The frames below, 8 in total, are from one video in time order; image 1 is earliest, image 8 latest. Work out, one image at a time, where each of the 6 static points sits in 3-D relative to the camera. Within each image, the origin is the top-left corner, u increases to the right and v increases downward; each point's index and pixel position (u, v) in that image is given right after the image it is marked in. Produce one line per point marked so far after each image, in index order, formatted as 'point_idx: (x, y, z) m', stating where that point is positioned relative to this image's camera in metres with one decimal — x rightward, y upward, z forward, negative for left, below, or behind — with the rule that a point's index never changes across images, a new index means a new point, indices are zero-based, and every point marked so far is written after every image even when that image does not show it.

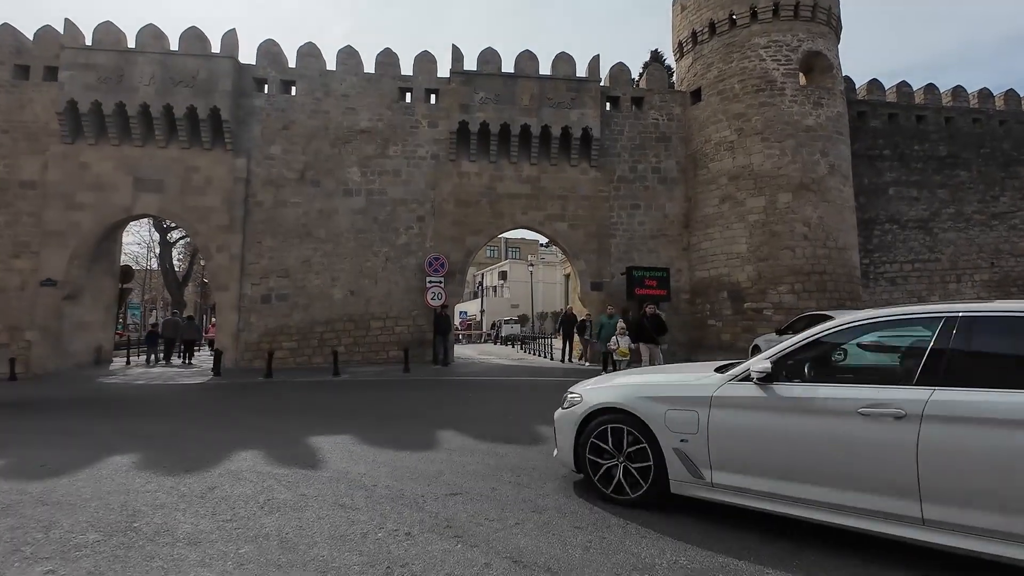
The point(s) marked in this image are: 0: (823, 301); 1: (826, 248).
0: (+9.0, -0.4, +16.0) m
1: (+9.2, +1.2, +16.2) m
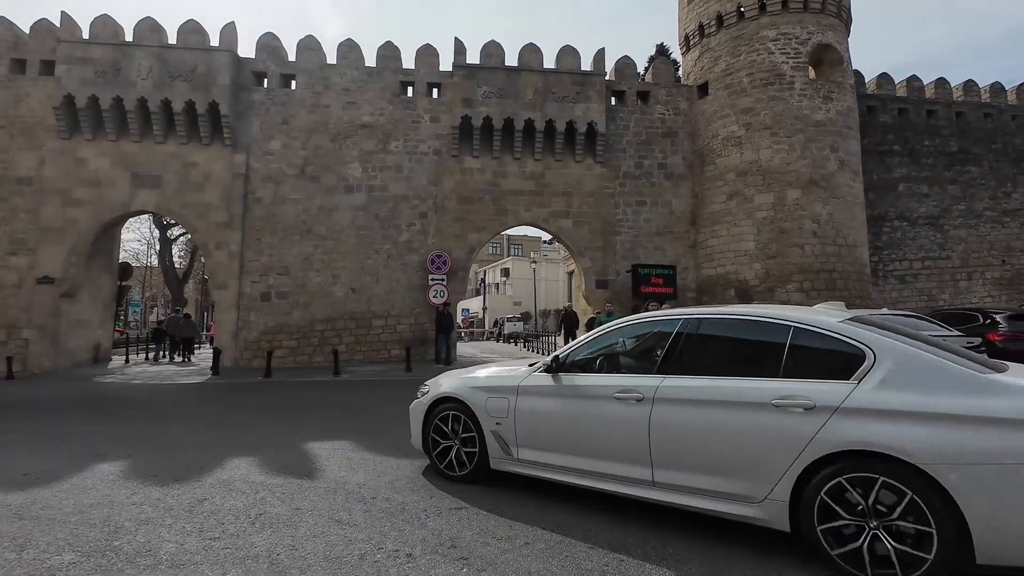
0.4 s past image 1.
0: (+9.1, -0.3, +15.7) m
1: (+9.4, +1.2, +15.9) m
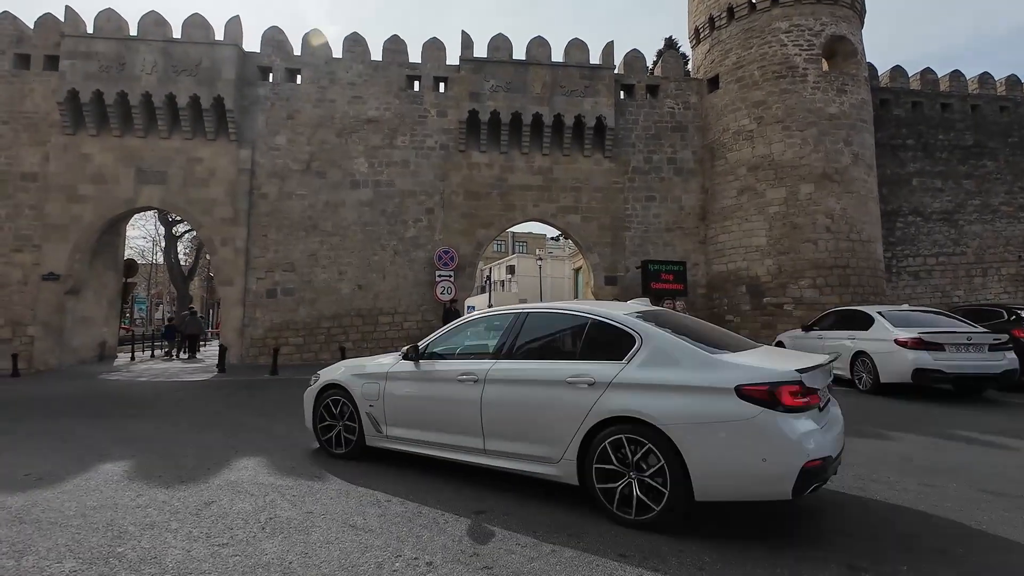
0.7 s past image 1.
0: (+9.4, -0.2, +15.4) m
1: (+9.6, +1.3, +15.6) m
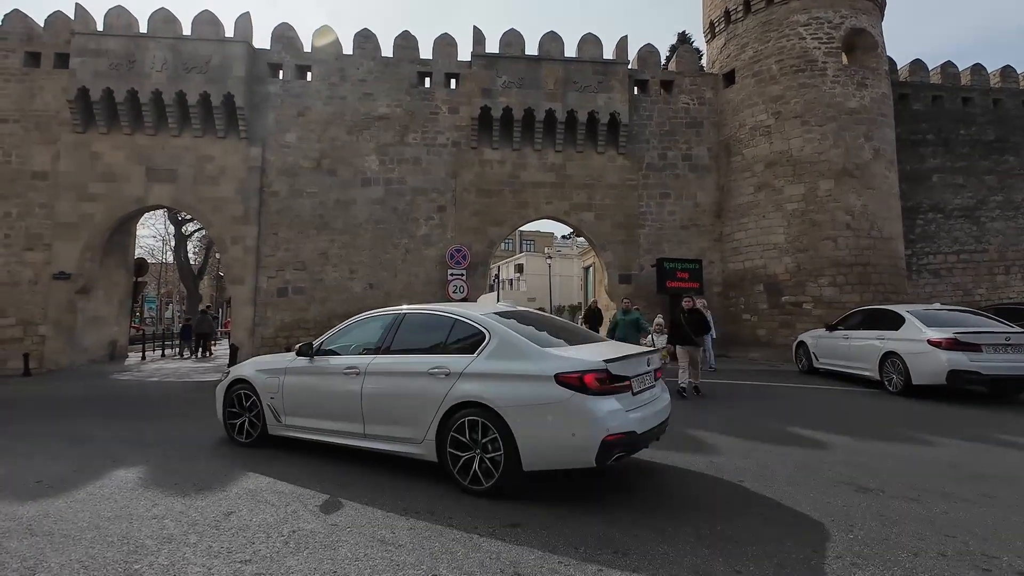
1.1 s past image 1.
0: (+9.7, -0.2, +15.1) m
1: (+10.0, +1.4, +15.3) m
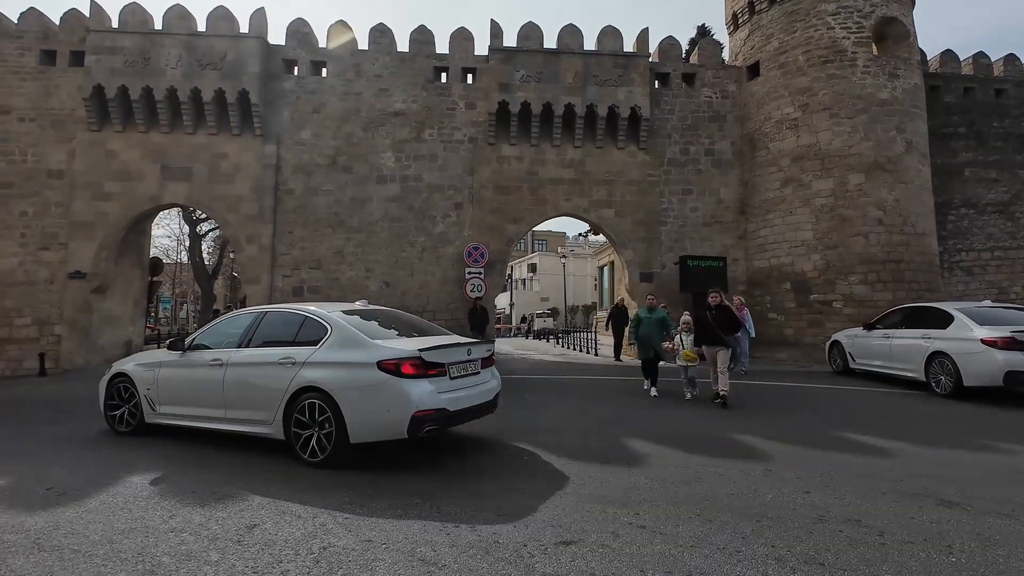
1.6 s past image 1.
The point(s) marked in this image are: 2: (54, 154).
0: (+10.3, -0.1, +14.5) m
1: (+10.5, +1.4, +14.7) m
2: (-13.2, +3.8, +15.9) m
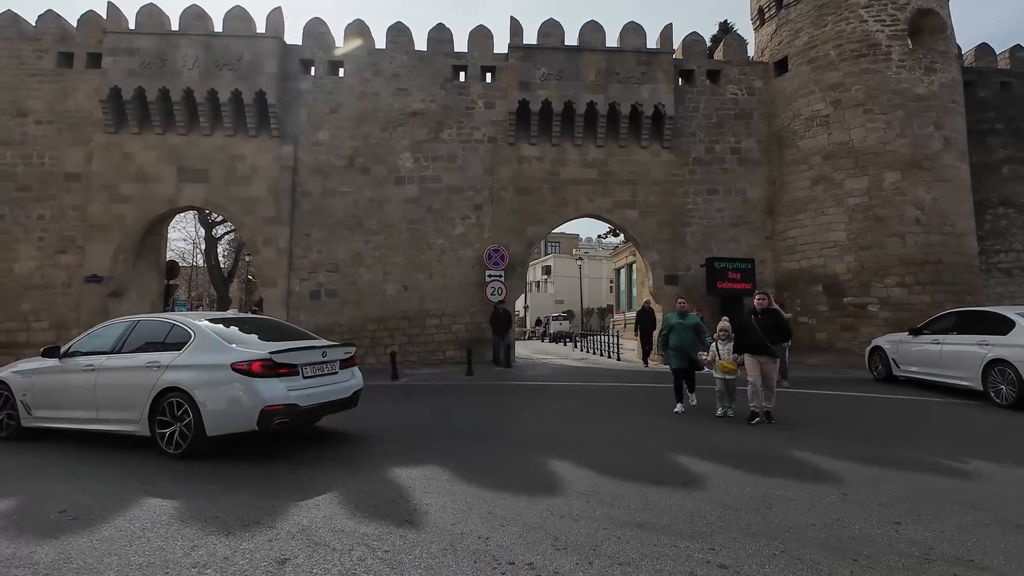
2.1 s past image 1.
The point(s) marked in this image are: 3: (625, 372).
0: (+10.8, -0.2, +13.9) m
1: (+11.0, +1.4, +14.1) m
2: (-12.6, +3.7, +15.8) m
3: (+2.7, -2.0, +12.9) m
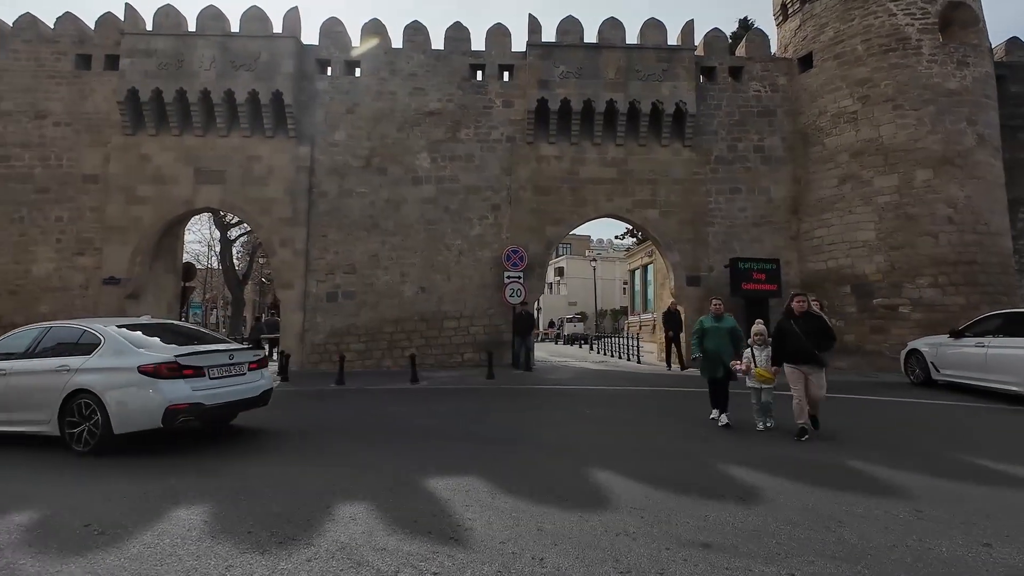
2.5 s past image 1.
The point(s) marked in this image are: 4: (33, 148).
0: (+11.3, -0.2, +13.5) m
1: (+11.5, +1.3, +13.7) m
2: (-12.1, +3.7, +15.7) m
3: (+3.1, -2.0, +12.6) m
4: (-13.7, +4.0, +15.7) m
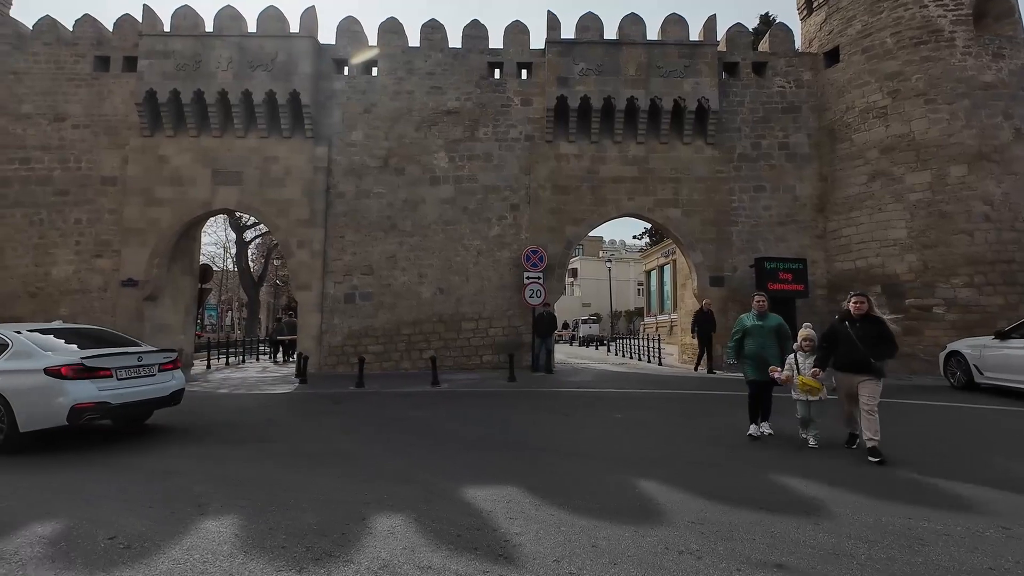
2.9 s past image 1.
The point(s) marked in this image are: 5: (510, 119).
0: (+11.8, -0.2, +13.0) m
1: (+12.0, +1.3, +13.2) m
2: (-11.6, +3.6, +15.7) m
3: (+3.6, -2.0, +12.3) m
4: (-13.2, +3.9, +15.8) m
5: (-0.1, +4.9, +16.0) m
